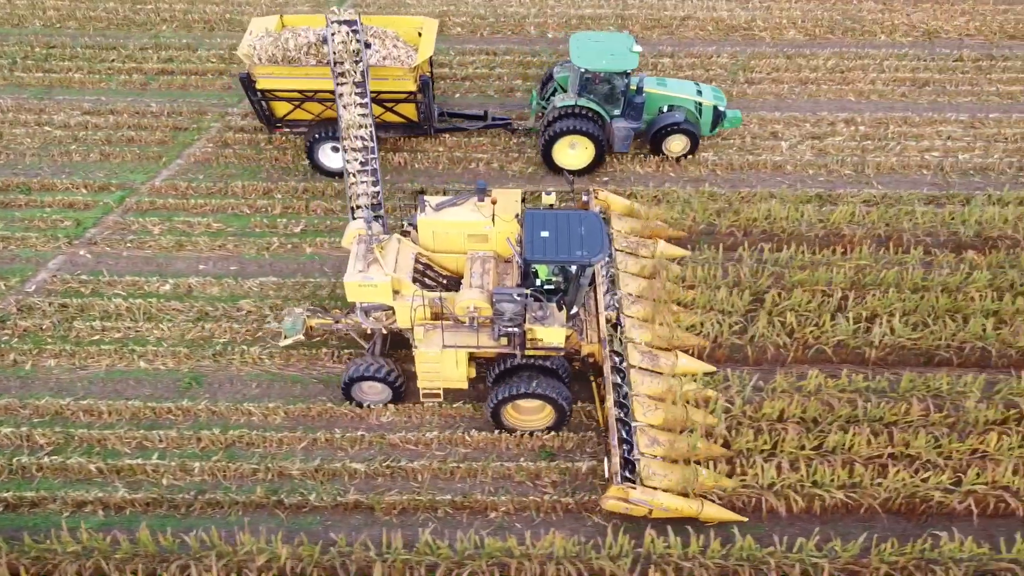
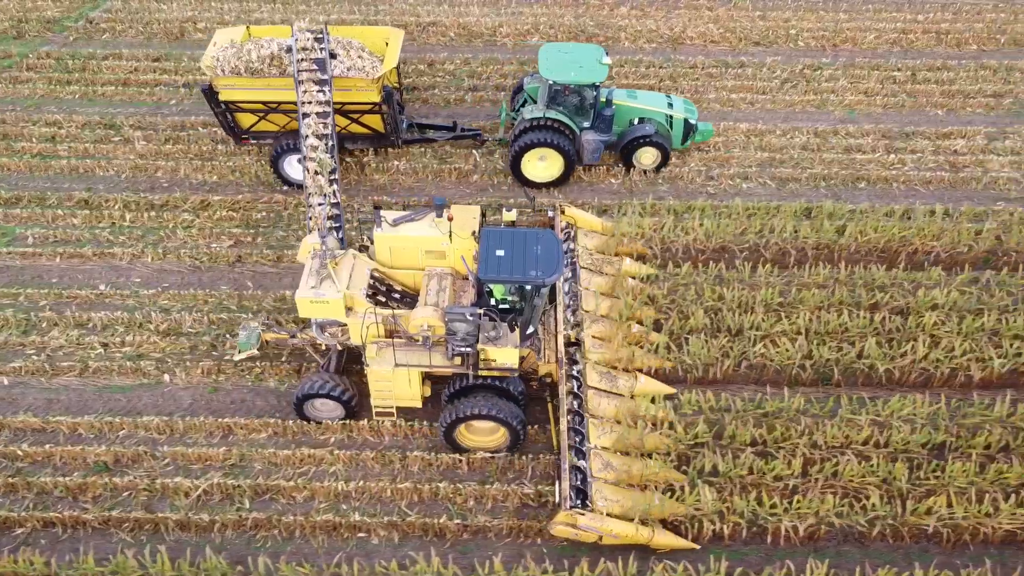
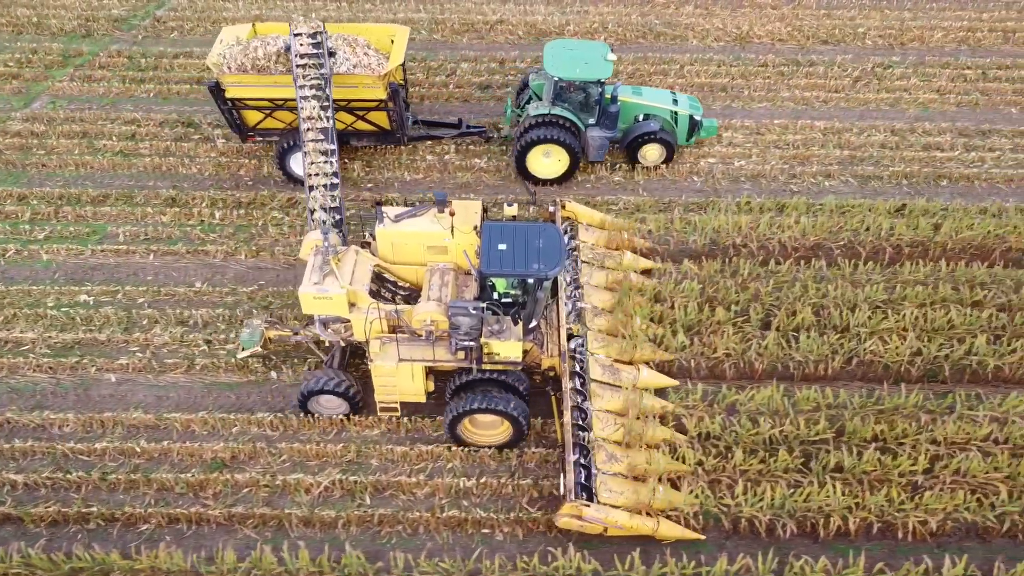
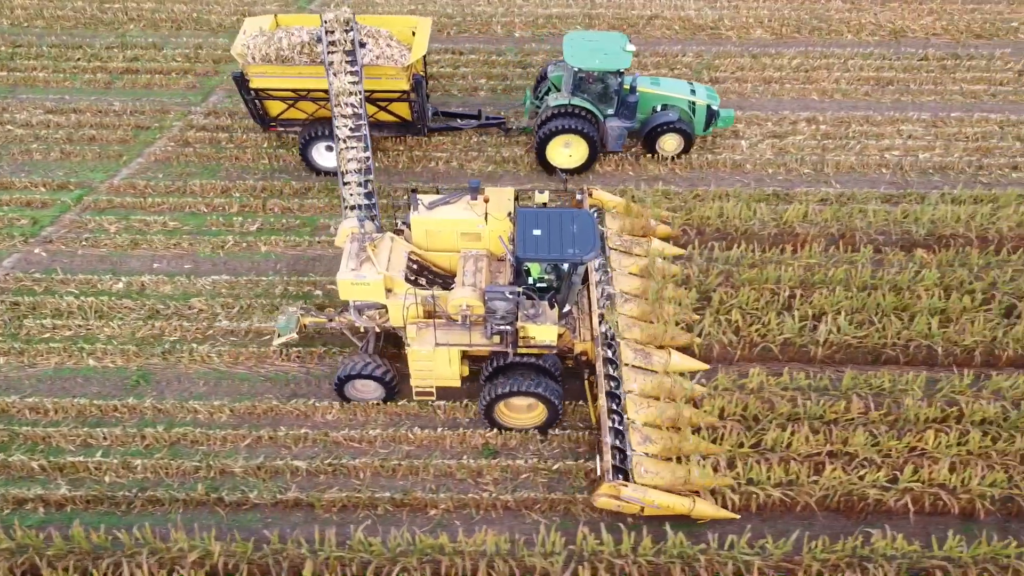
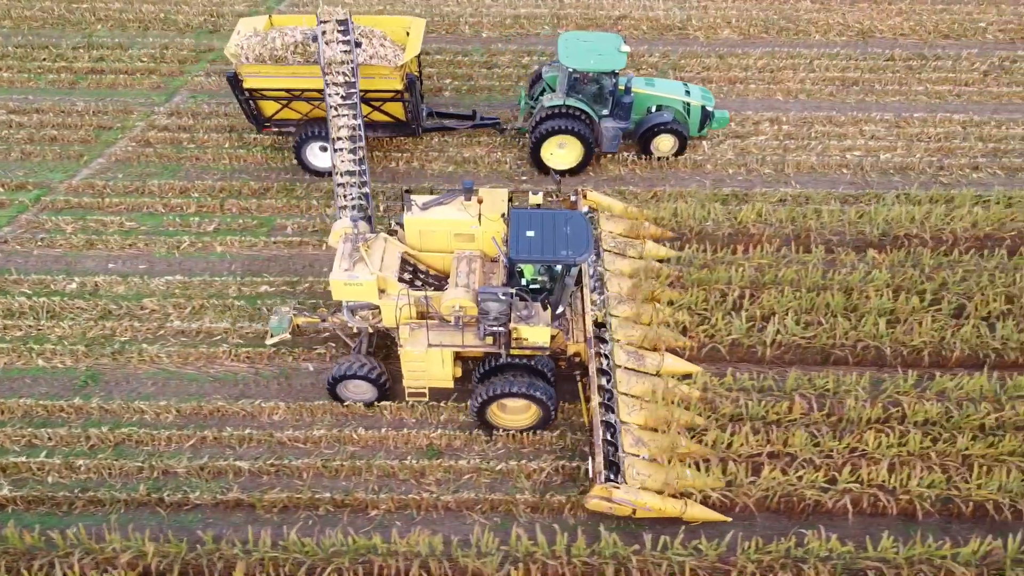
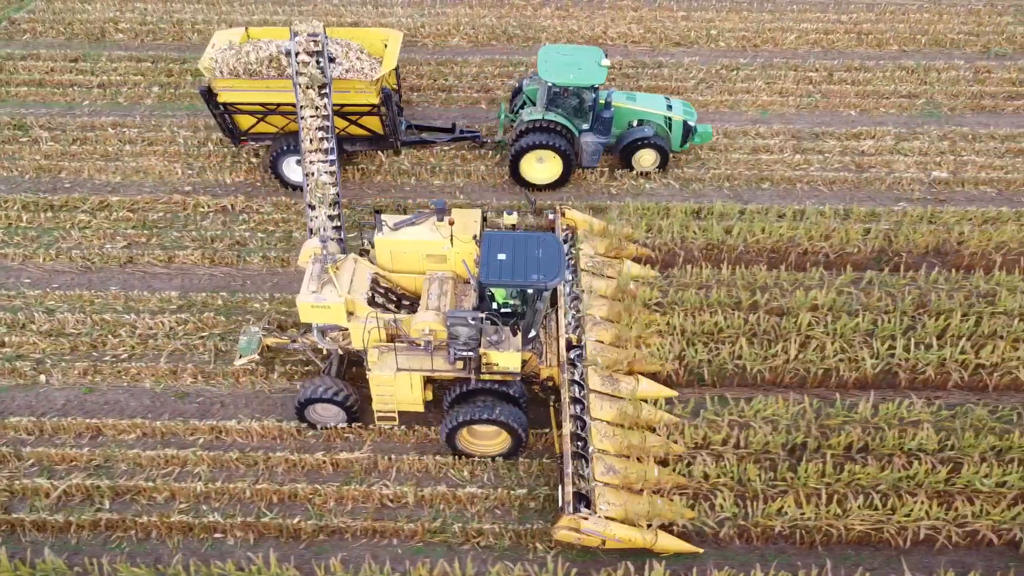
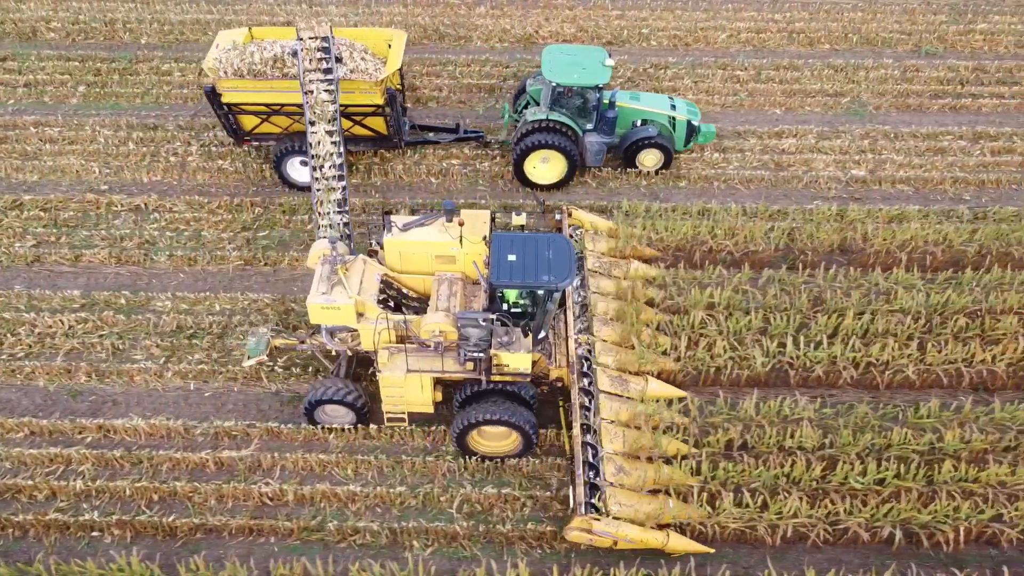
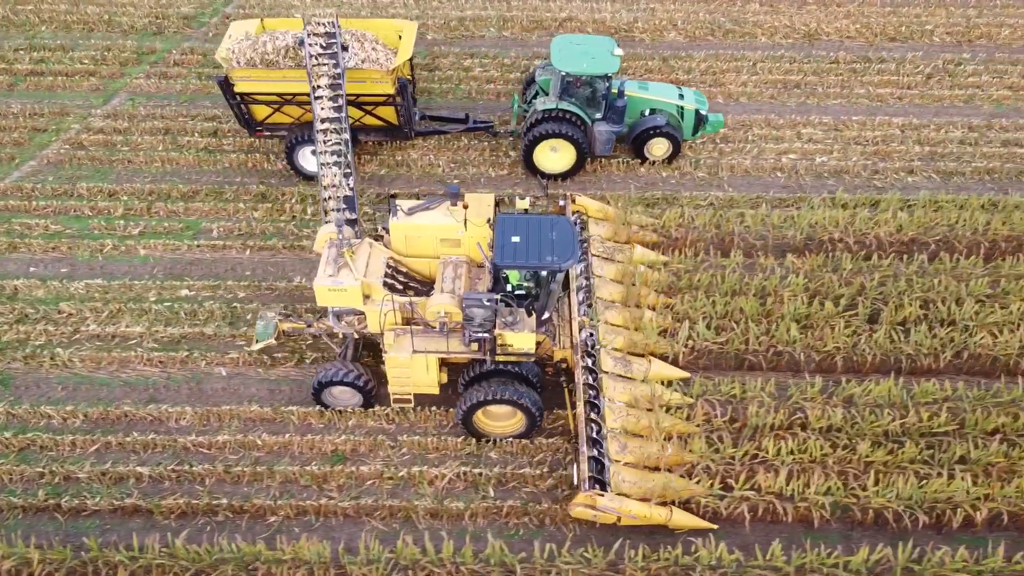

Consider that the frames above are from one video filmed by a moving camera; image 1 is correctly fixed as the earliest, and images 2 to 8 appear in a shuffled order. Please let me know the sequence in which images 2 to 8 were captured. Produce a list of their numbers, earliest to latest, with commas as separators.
4, 5, 8, 3, 2, 6, 7
